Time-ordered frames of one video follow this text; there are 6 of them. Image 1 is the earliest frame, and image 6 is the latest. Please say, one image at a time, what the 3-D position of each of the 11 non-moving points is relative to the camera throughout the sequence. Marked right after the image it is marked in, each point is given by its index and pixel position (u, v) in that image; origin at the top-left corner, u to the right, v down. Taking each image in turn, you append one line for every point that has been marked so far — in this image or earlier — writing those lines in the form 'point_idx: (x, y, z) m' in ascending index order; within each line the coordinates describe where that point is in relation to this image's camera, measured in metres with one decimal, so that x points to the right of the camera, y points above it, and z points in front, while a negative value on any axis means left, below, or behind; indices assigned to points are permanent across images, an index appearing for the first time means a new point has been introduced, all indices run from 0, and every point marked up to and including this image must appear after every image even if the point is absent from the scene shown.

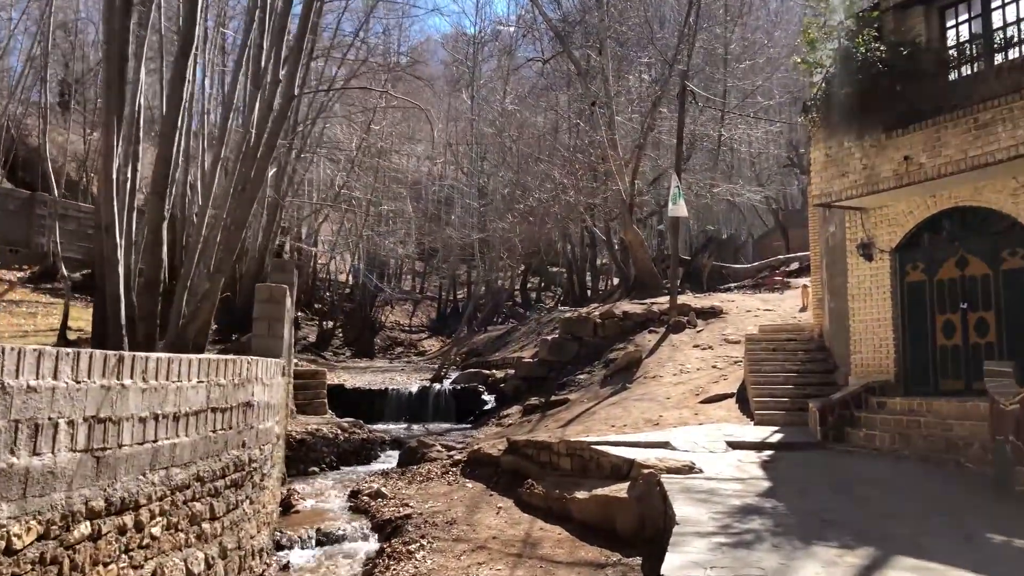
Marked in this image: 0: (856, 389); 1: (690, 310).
0: (+4.6, -1.4, +10.1) m
1: (+4.3, -0.5, +18.2) m
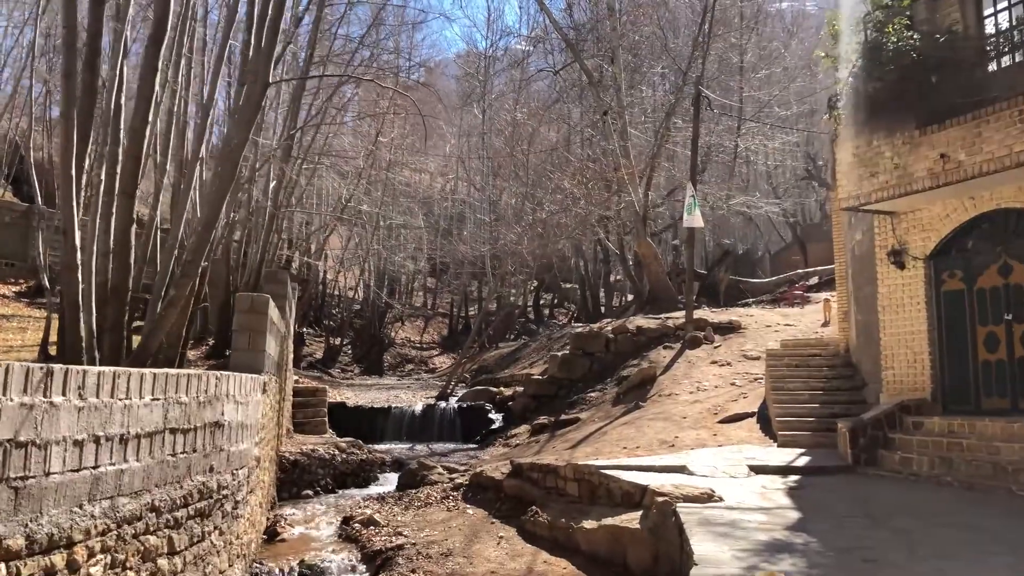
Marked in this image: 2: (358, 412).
0: (+4.6, -1.5, +9.3) m
1: (+4.5, -0.9, +17.4) m
2: (-3.8, -3.0, +18.3) m
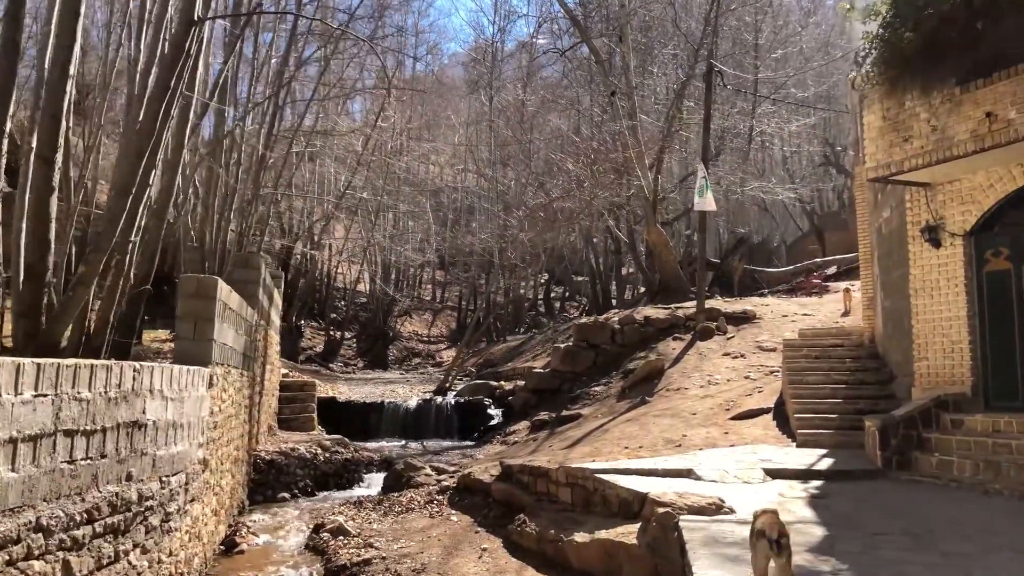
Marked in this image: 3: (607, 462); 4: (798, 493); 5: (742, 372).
0: (+4.5, -1.3, +8.2) m
1: (+4.5, -0.6, +16.3) m
2: (-3.8, -2.7, +17.4) m
3: (+1.1, -2.0, +8.6) m
4: (+2.7, -1.9, +7.0) m
5: (+4.1, -1.5, +13.6) m
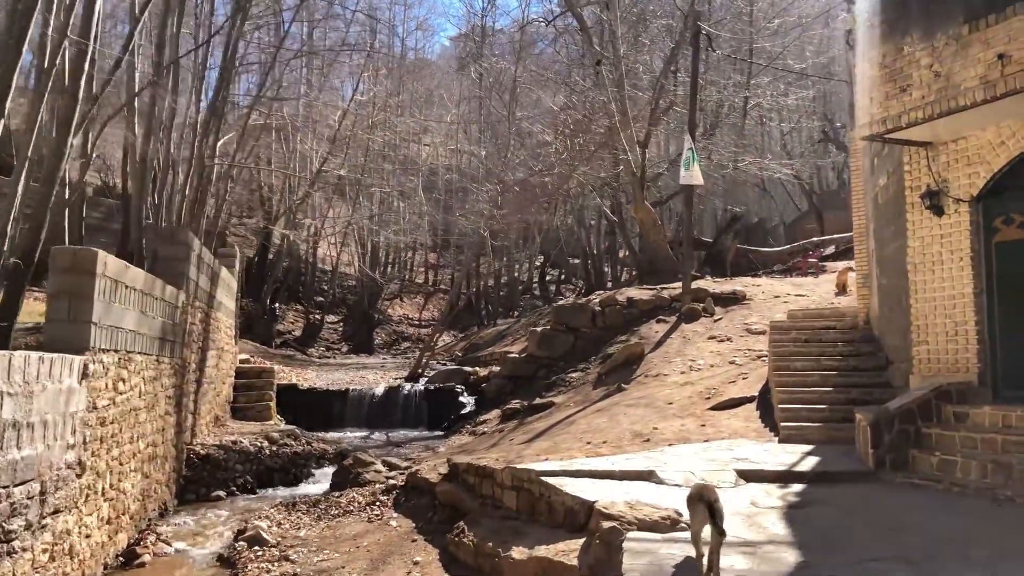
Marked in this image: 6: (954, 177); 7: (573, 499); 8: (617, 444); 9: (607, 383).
0: (+3.9, -1.0, +7.1) m
1: (+3.9, -0.2, +15.2) m
2: (-4.3, -2.3, +16.4) m
3: (+0.5, -1.7, +7.6) m
4: (+2.1, -1.7, +6.0) m
5: (+3.6, -1.1, +12.5) m
6: (+4.4, +1.1, +7.6) m
7: (+0.5, -1.7, +6.0) m
8: (+1.2, -1.8, +8.5) m
9: (+1.6, -1.7, +13.1) m
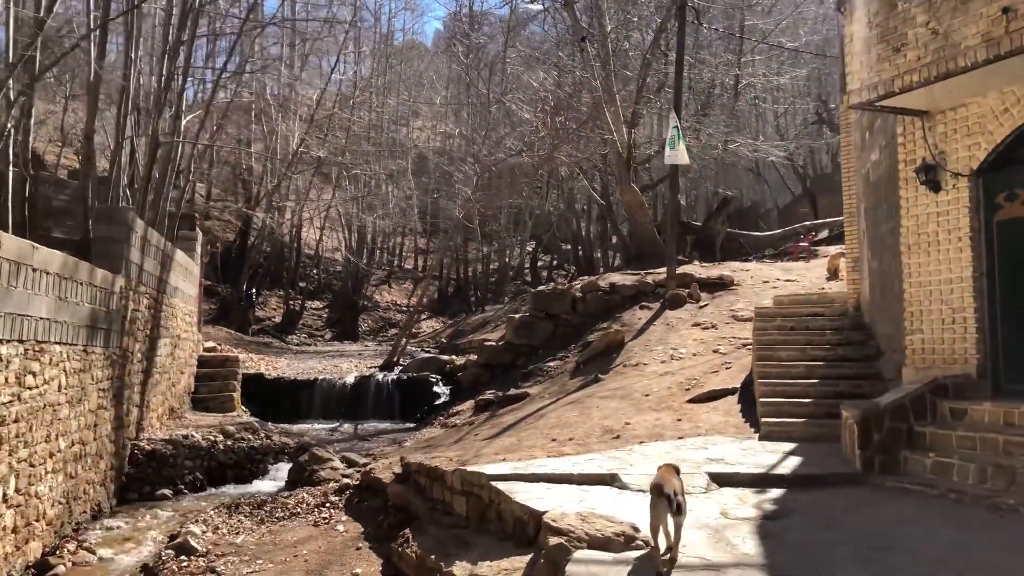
0: (+3.5, -0.9, +6.5) m
1: (+3.4, +0.1, +14.5) m
2: (-4.8, -2.0, +15.7) m
3: (+0.1, -1.6, +6.9) m
4: (+1.7, -1.5, +5.3) m
5: (+3.1, -0.9, +11.9) m
6: (+4.0, +1.3, +6.9) m
7: (+0.1, -1.5, +5.3) m
8: (+0.8, -1.6, +7.8) m
9: (+1.2, -1.4, +12.5) m
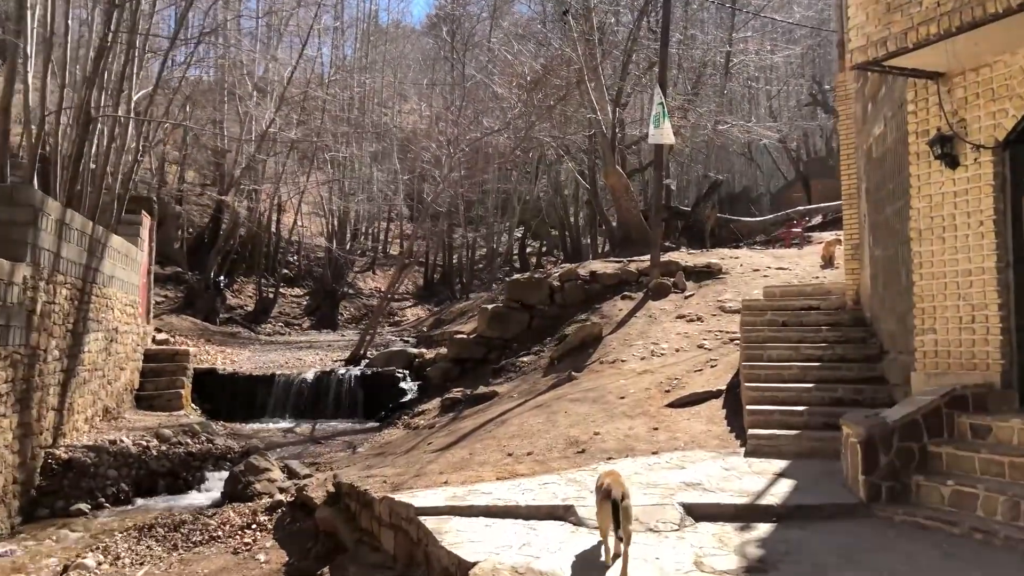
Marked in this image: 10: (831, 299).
0: (+3.0, -0.8, +5.5) m
1: (+2.9, +0.3, +13.5) m
2: (-5.3, -1.8, +14.7) m
3: (-0.4, -1.5, +5.9) m
4: (+1.2, -1.5, +4.3) m
5: (+2.6, -0.7, +10.9) m
6: (+3.6, +1.3, +5.9) m
7: (-0.4, -1.5, +4.3) m
8: (+0.3, -1.5, +6.8) m
9: (+0.7, -1.2, +11.5) m
10: (+3.9, -0.1, +9.3) m
